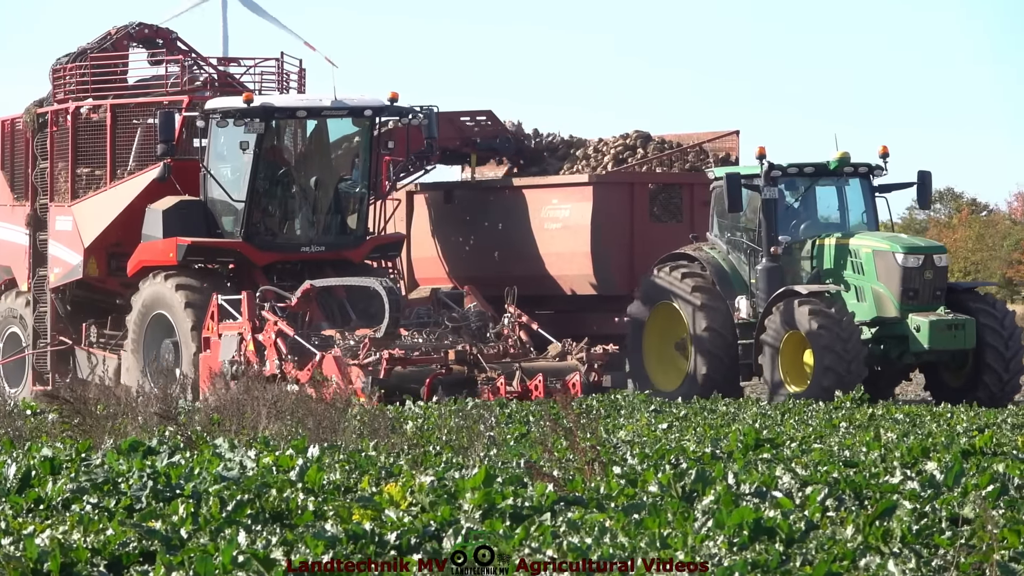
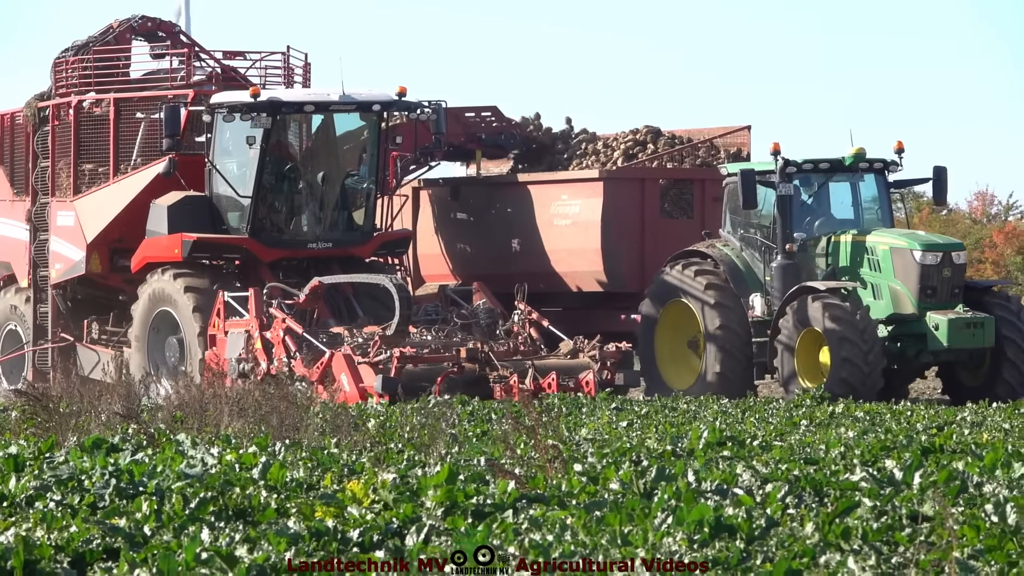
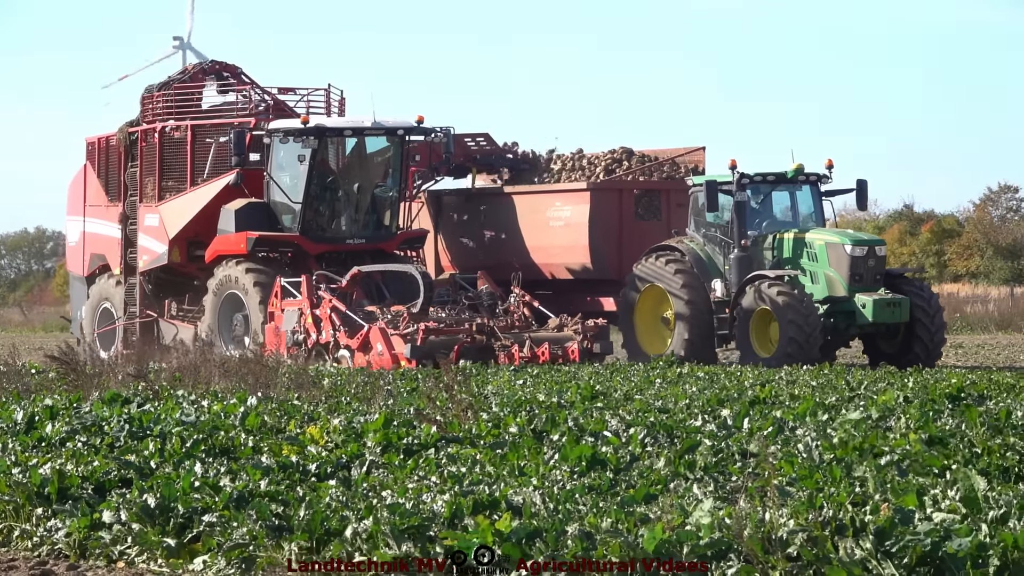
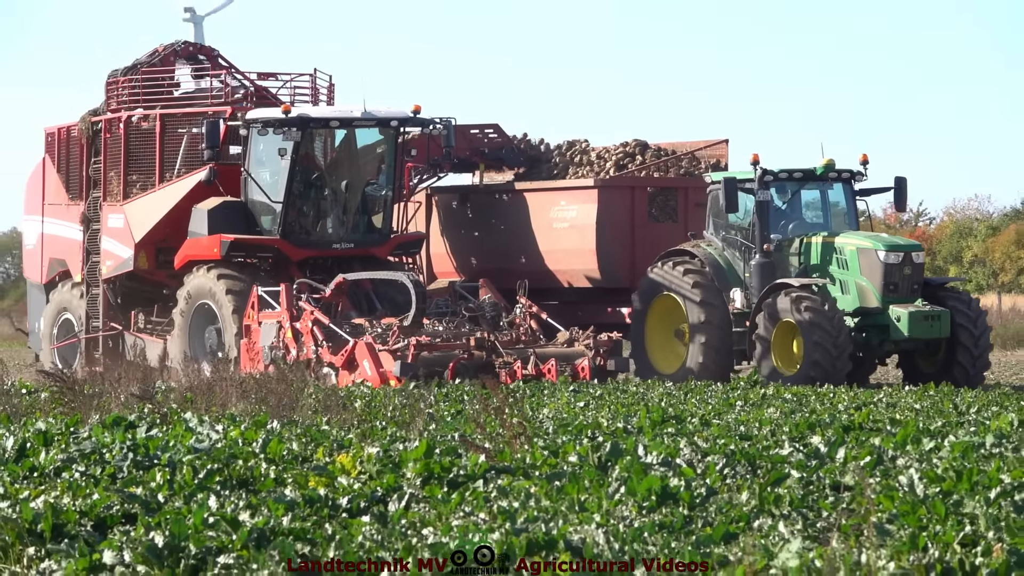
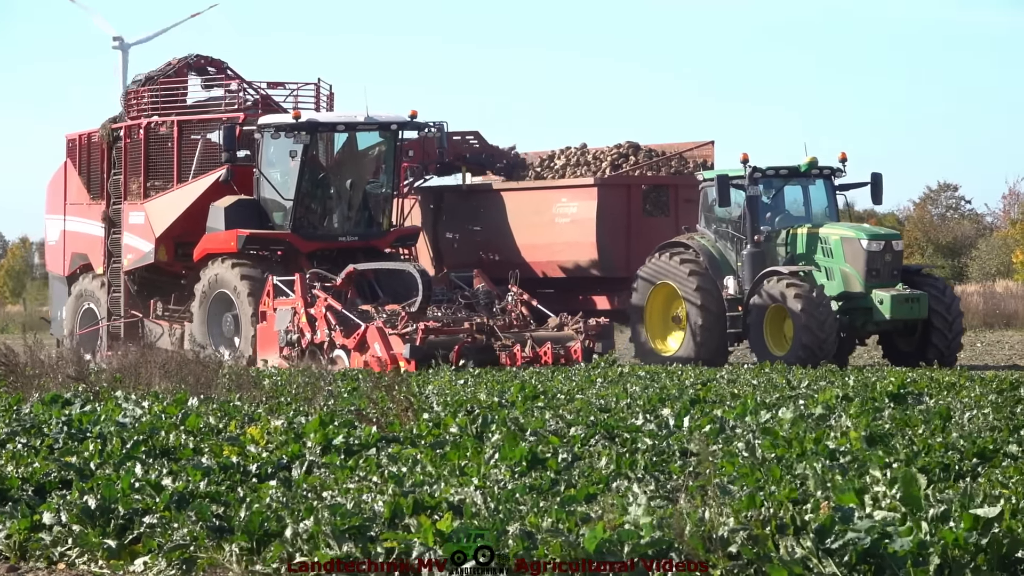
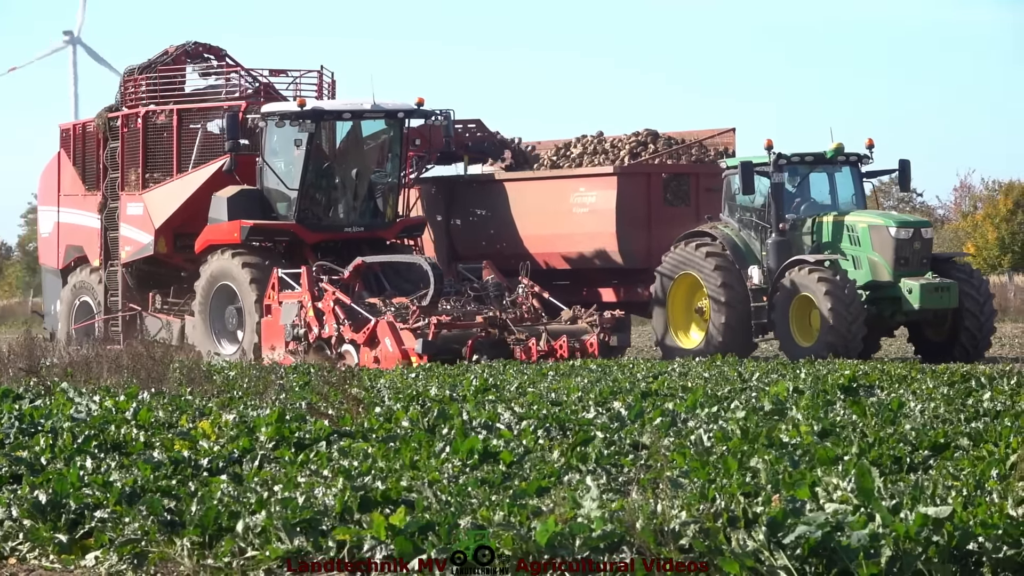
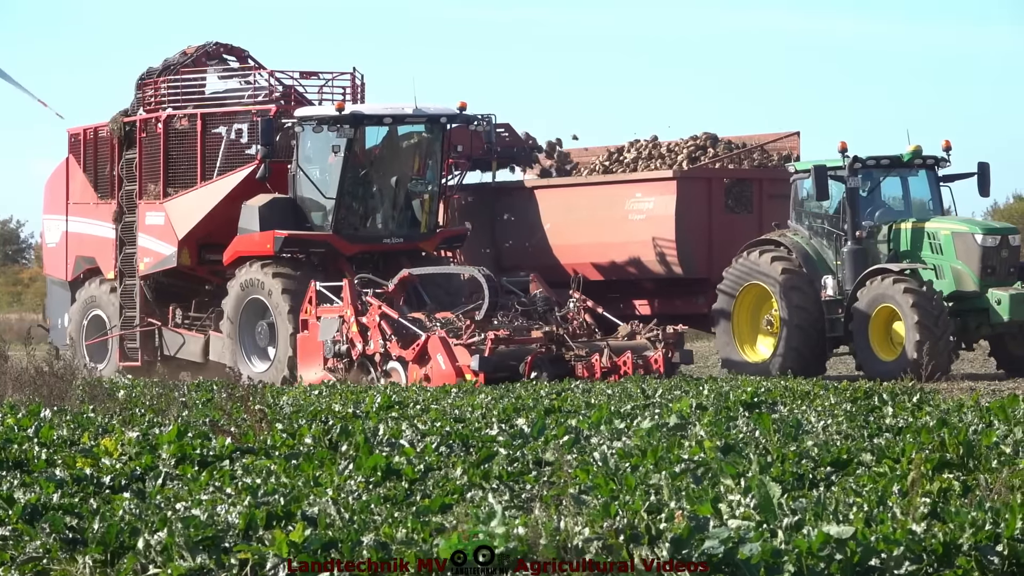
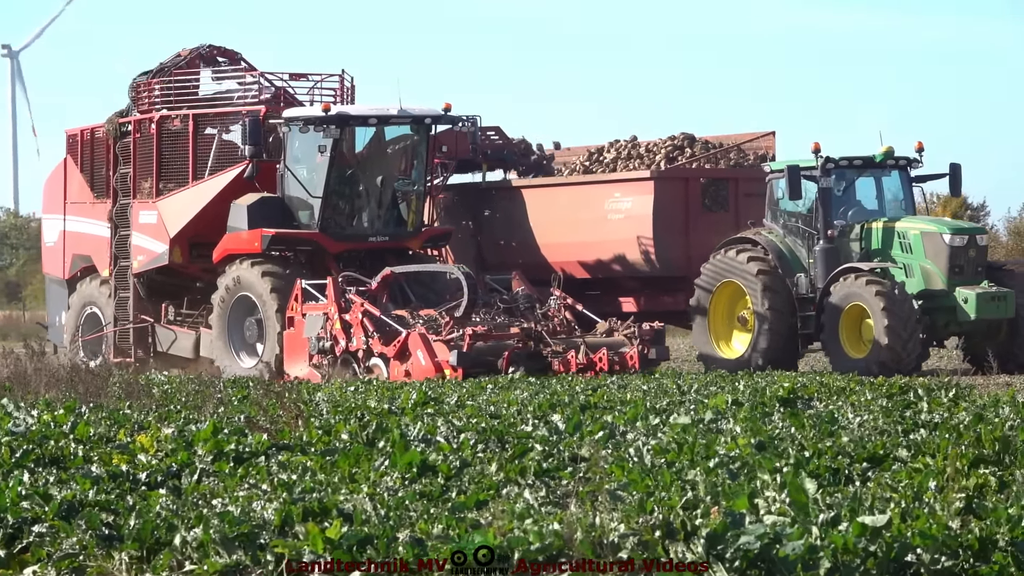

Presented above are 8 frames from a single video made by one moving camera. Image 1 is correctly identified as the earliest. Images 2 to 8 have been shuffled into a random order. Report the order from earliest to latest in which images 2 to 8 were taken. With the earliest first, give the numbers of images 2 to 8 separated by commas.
2, 4, 3, 5, 6, 8, 7
